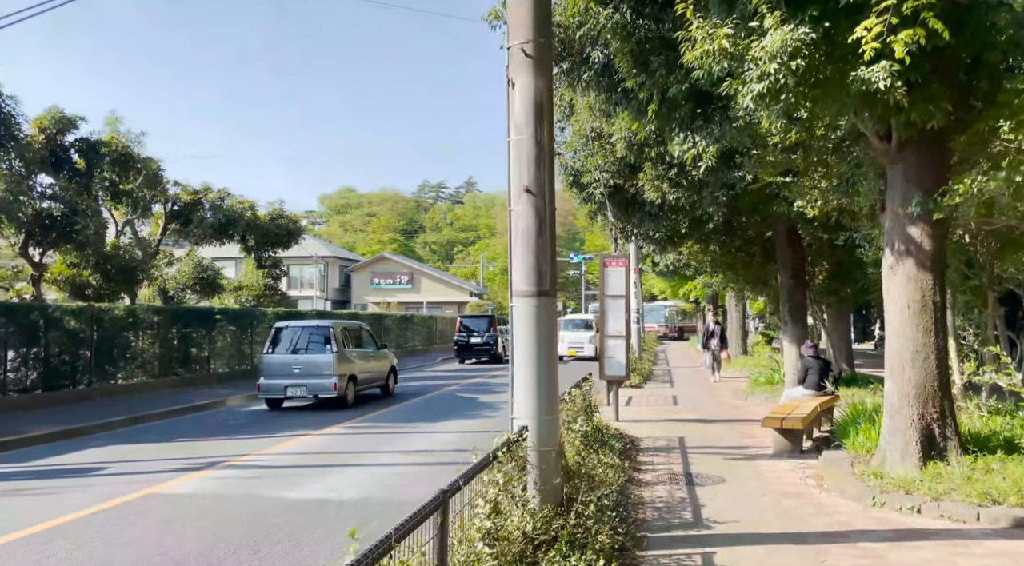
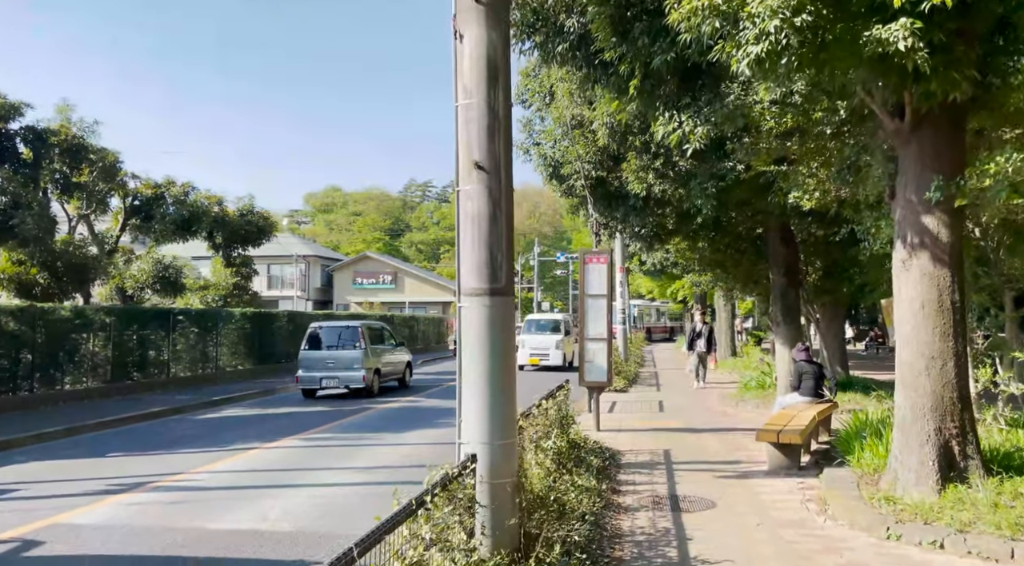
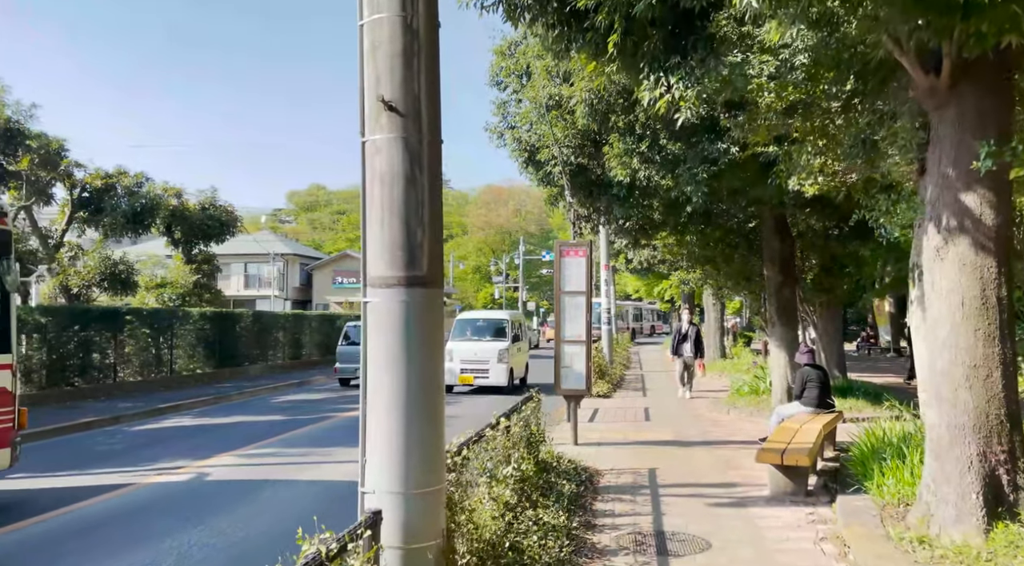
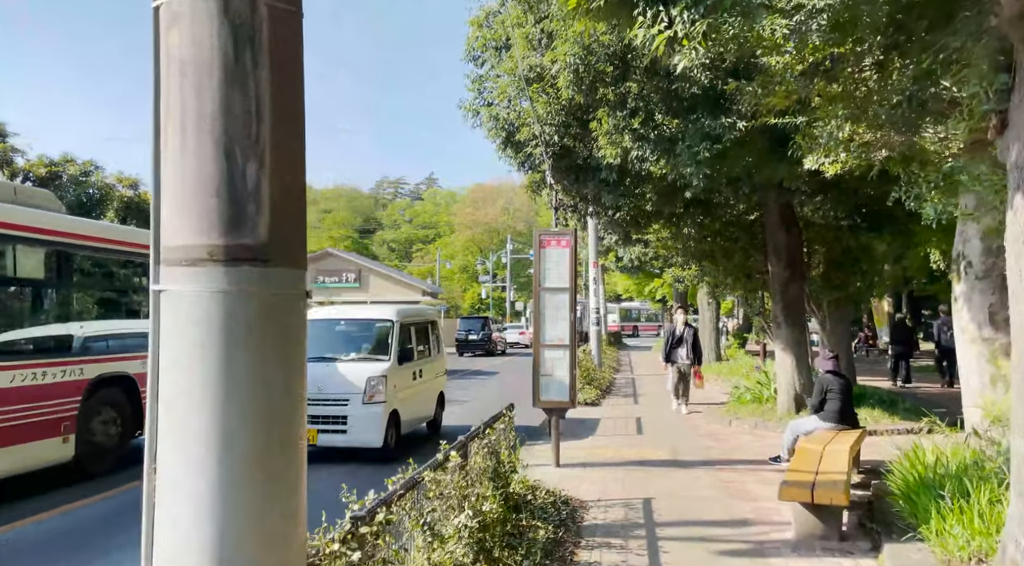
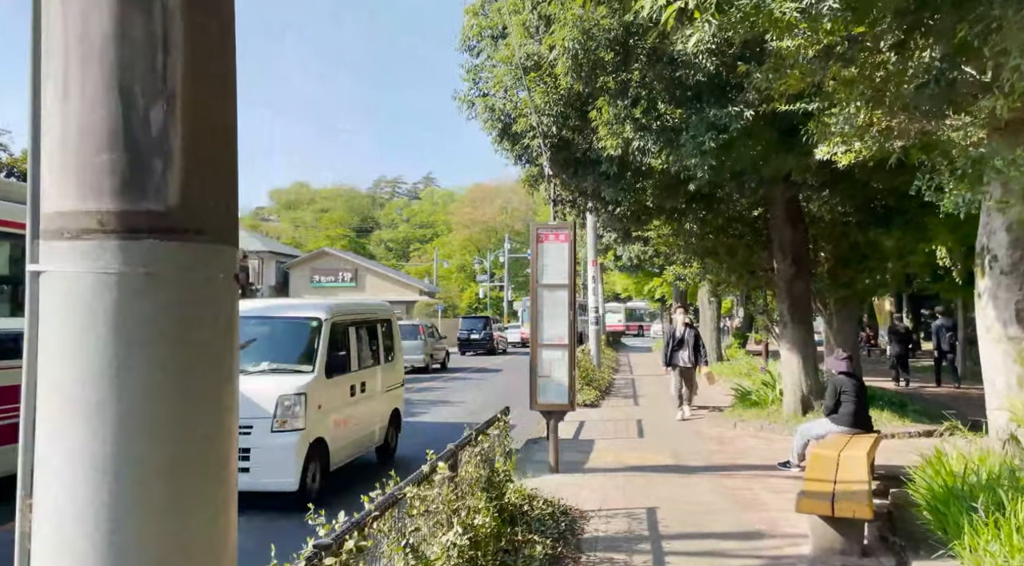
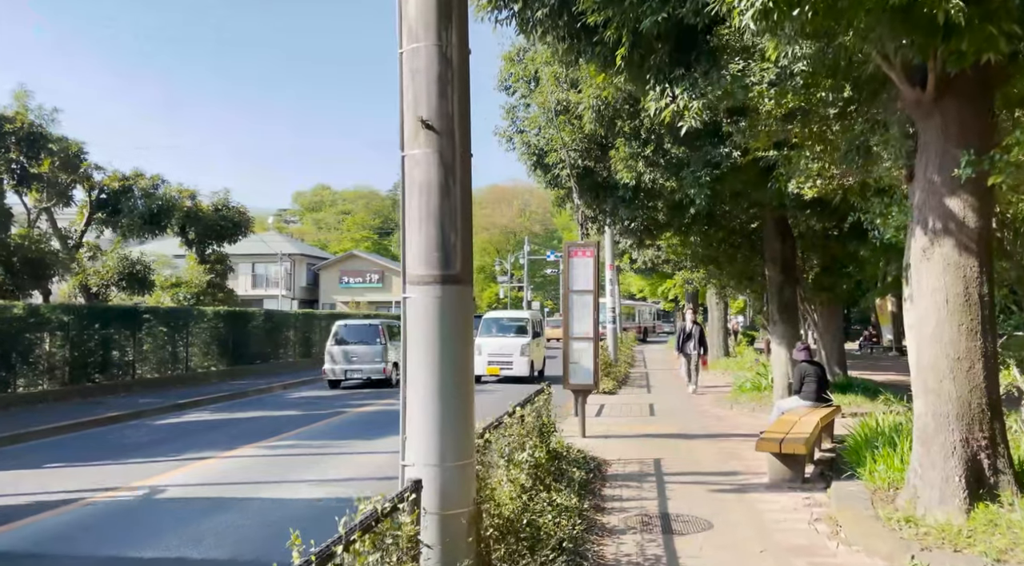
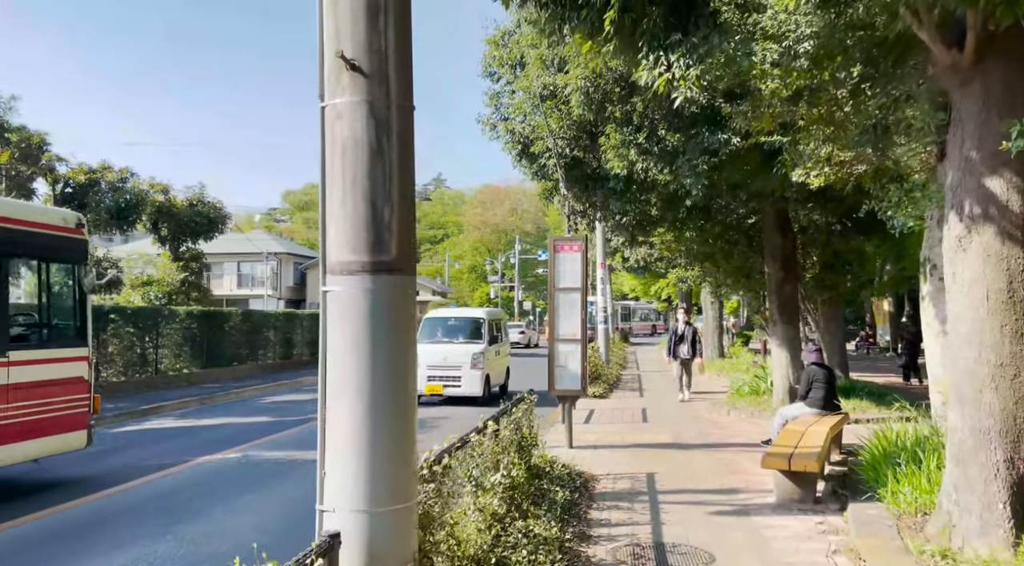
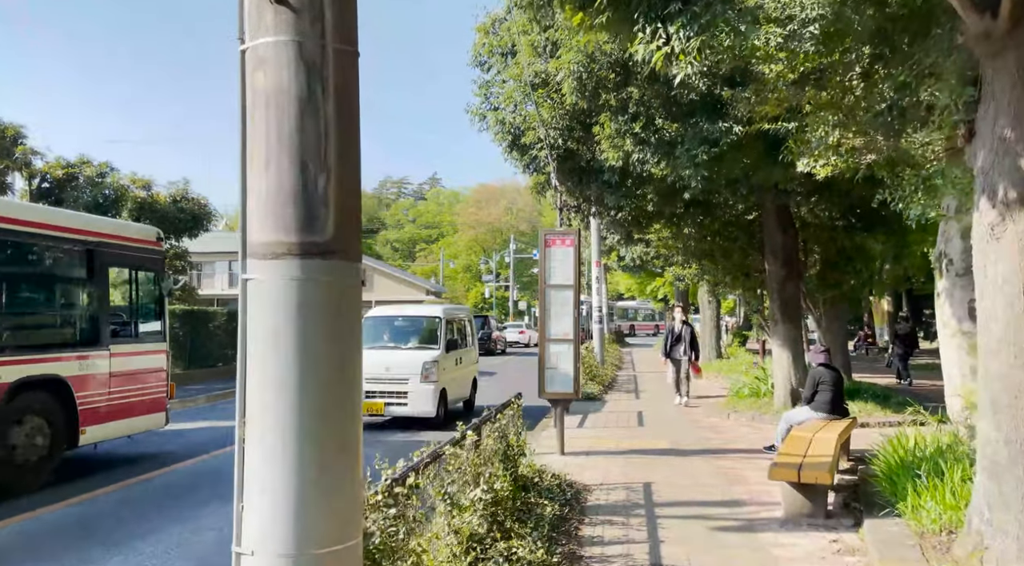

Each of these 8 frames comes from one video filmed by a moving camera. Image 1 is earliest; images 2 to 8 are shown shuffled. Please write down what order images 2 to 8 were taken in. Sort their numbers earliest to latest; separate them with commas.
2, 6, 3, 7, 8, 4, 5
